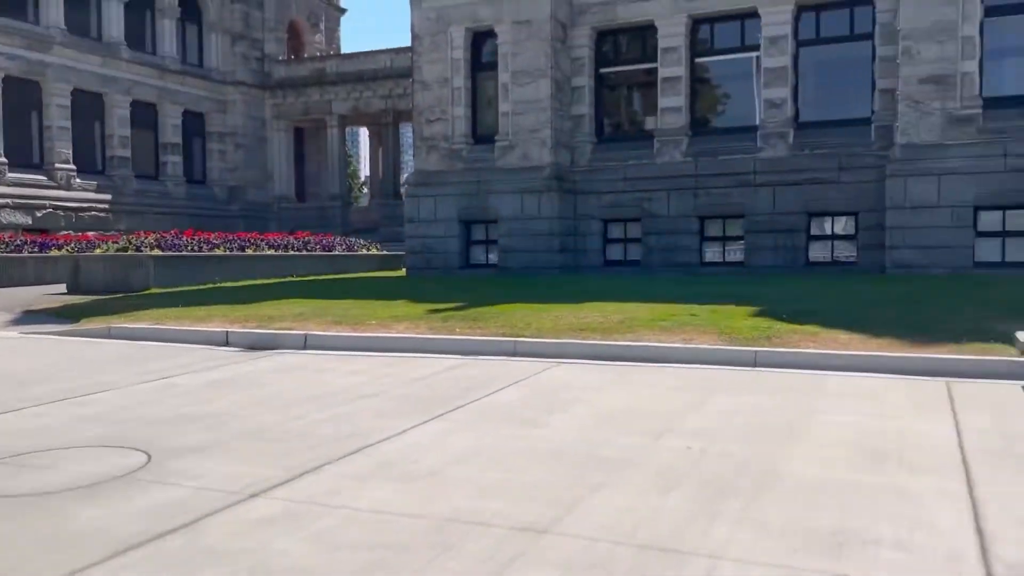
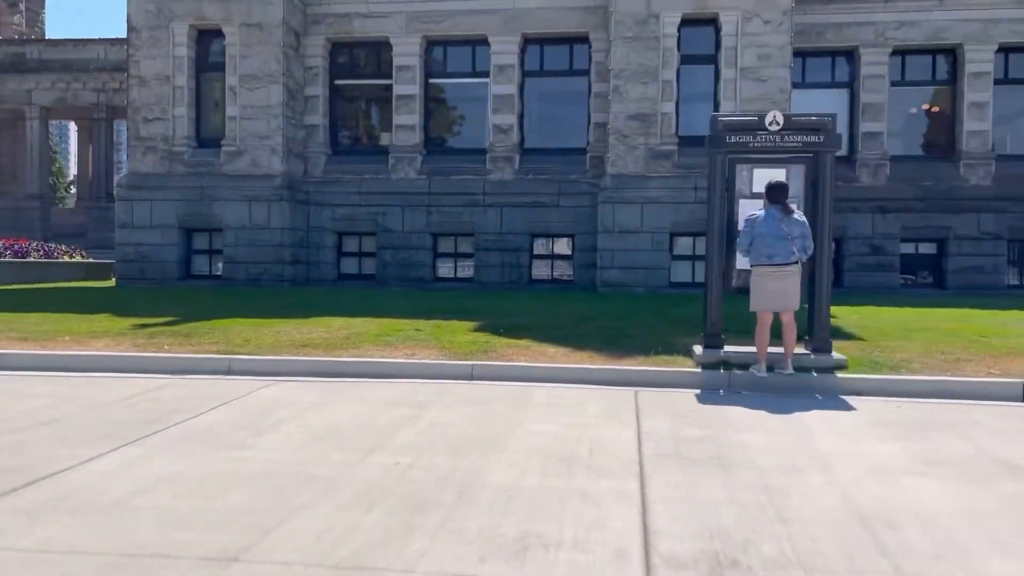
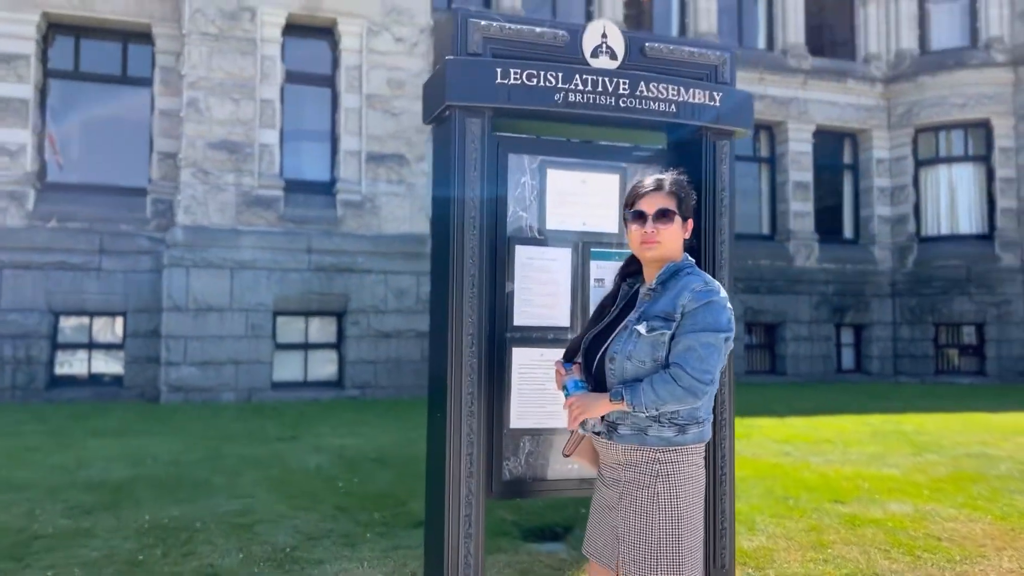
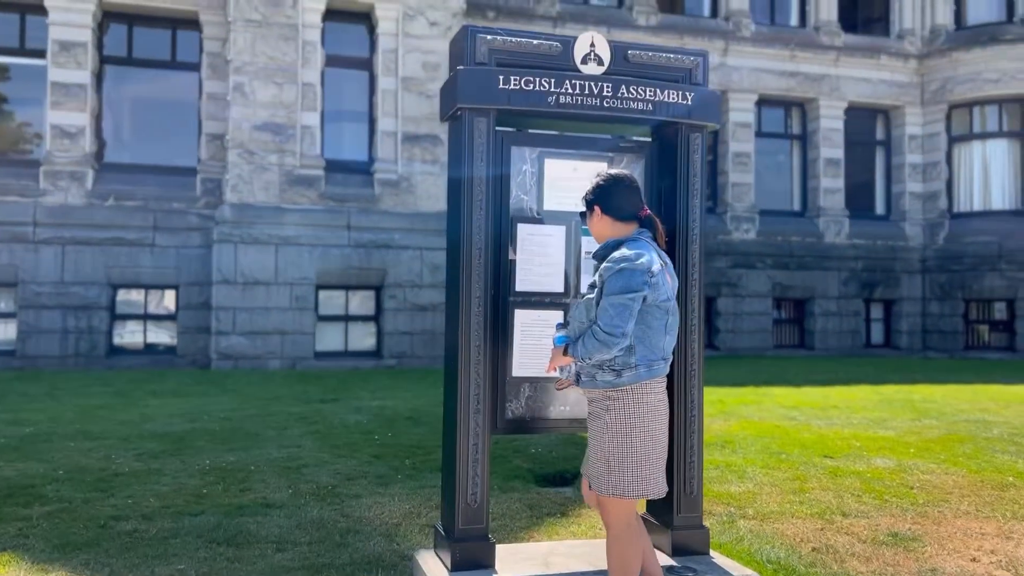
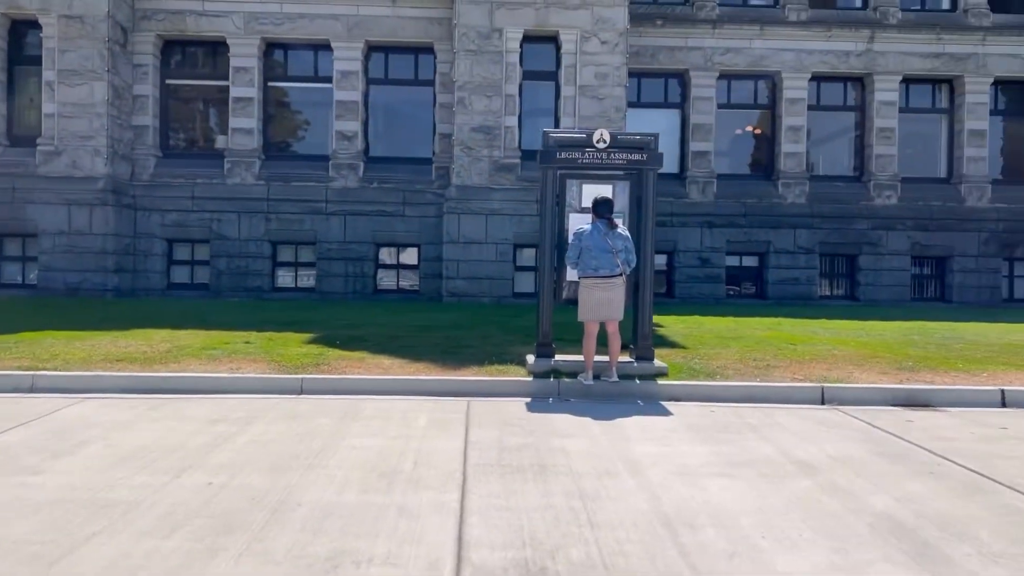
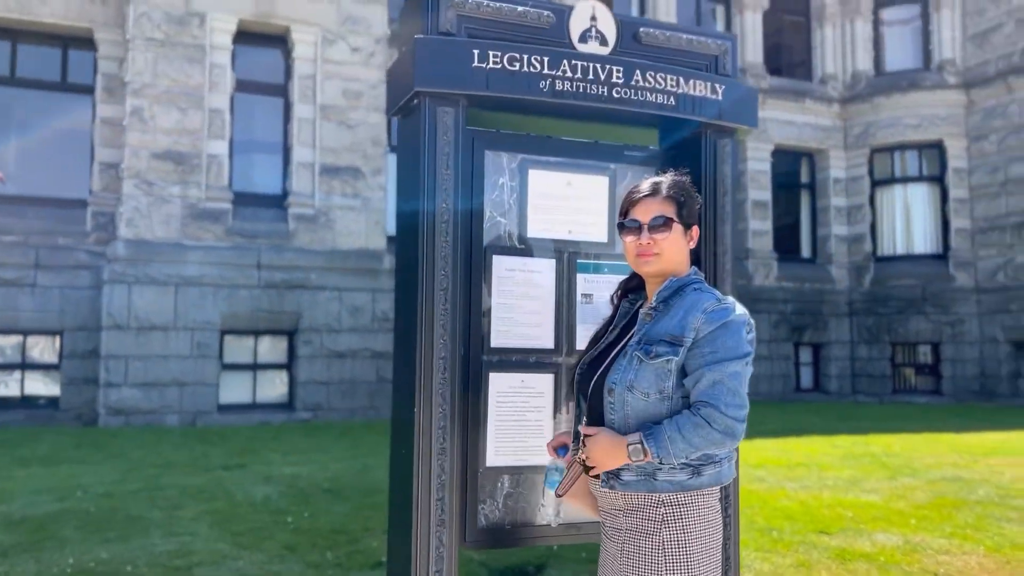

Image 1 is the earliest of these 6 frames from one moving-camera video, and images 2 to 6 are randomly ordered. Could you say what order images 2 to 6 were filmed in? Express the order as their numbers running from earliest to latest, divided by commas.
2, 5, 4, 3, 6
